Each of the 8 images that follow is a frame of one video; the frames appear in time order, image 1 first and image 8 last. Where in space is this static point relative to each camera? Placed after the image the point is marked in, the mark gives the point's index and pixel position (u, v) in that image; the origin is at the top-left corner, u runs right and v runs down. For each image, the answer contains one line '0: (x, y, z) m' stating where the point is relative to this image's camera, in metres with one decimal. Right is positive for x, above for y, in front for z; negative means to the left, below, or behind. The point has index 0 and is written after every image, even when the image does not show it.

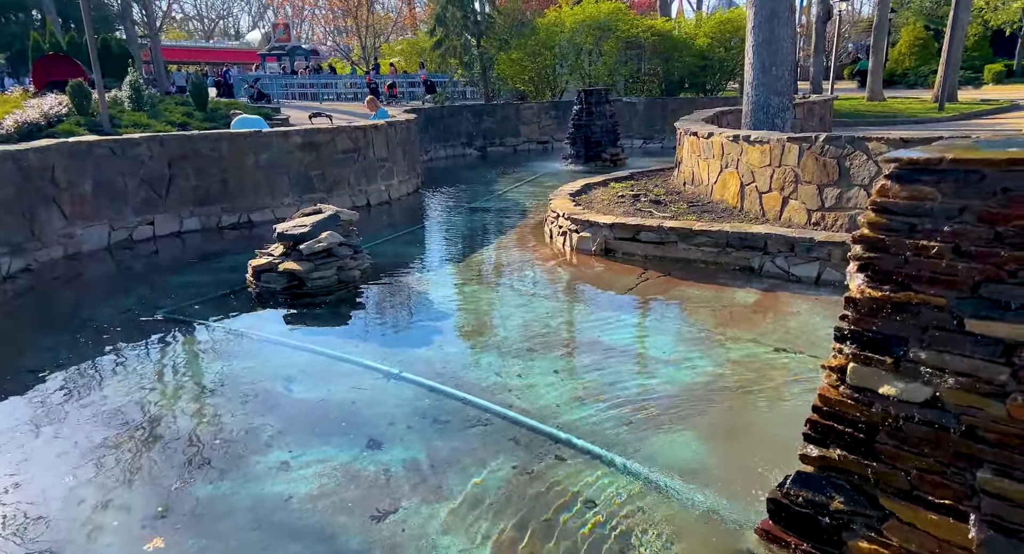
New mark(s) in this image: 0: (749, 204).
0: (+2.9, +0.9, +9.0) m
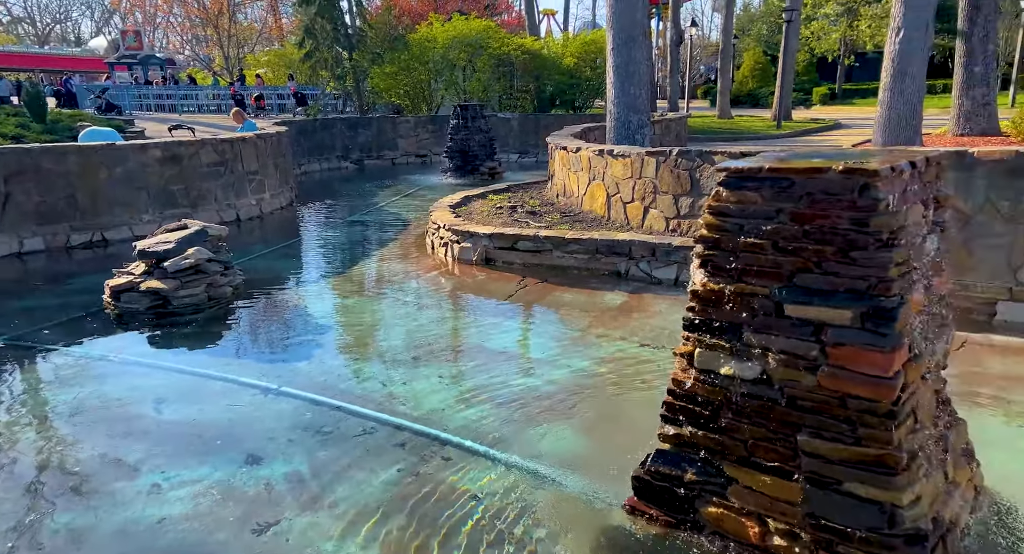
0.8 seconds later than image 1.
0: (+1.4, +0.8, +9.7) m
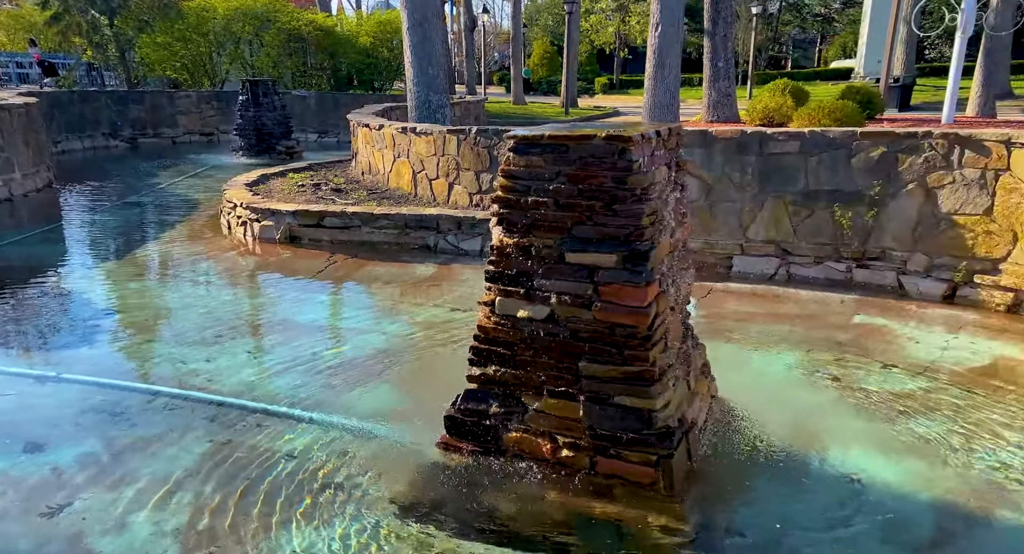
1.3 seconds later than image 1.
0: (-1.3, +1.2, +10.1) m
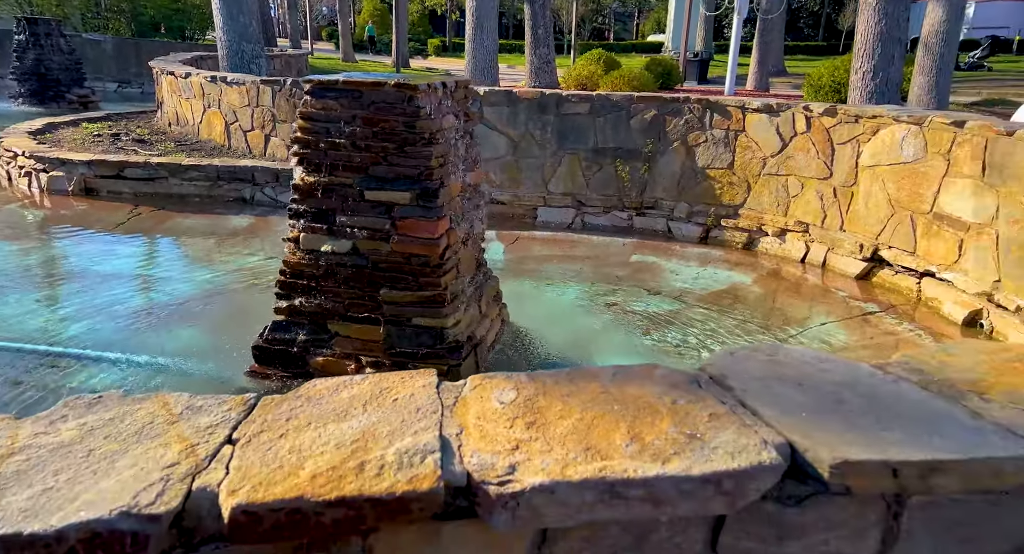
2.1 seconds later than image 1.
0: (-3.8, +1.8, +10.0) m
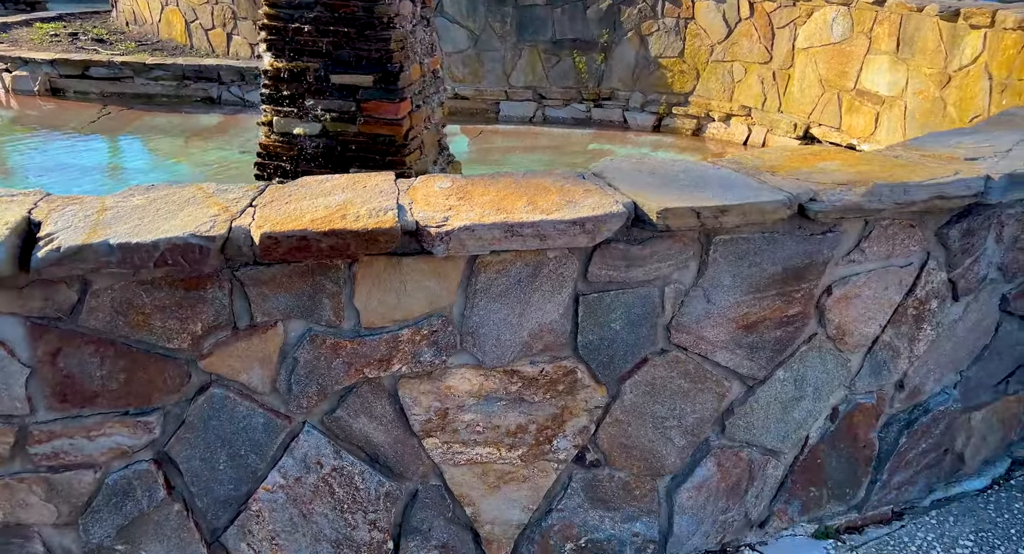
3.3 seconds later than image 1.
0: (-4.4, +3.2, +10.0) m
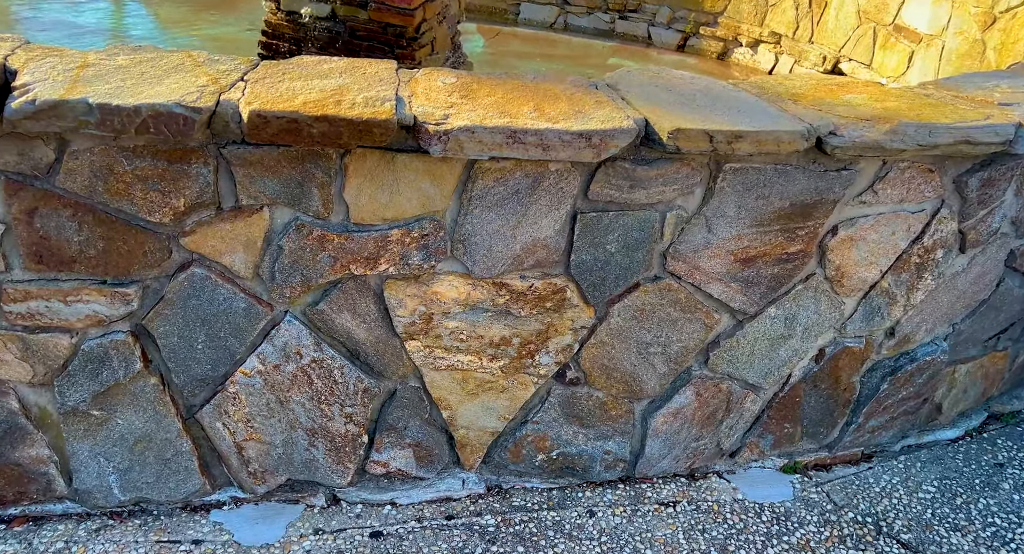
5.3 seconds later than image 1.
0: (-4.0, +4.8, +9.5) m
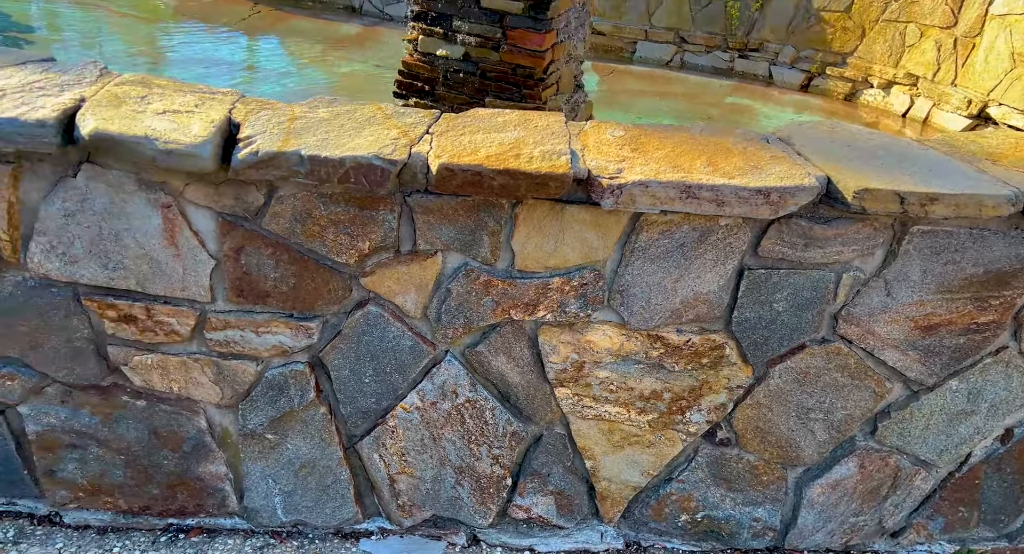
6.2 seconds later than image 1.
0: (-2.3, +4.5, +10.0) m
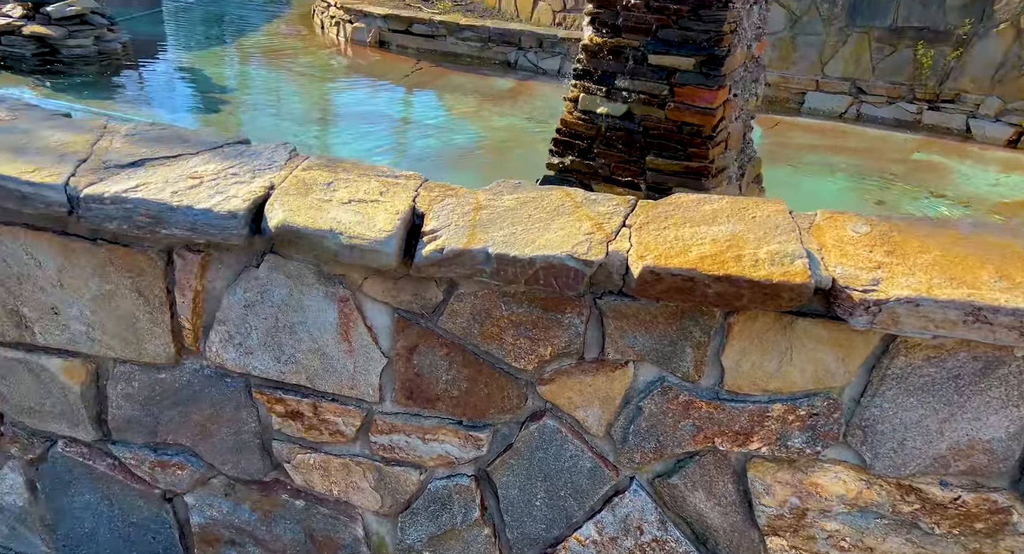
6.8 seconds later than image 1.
0: (-0.1, +3.8, +10.3) m
